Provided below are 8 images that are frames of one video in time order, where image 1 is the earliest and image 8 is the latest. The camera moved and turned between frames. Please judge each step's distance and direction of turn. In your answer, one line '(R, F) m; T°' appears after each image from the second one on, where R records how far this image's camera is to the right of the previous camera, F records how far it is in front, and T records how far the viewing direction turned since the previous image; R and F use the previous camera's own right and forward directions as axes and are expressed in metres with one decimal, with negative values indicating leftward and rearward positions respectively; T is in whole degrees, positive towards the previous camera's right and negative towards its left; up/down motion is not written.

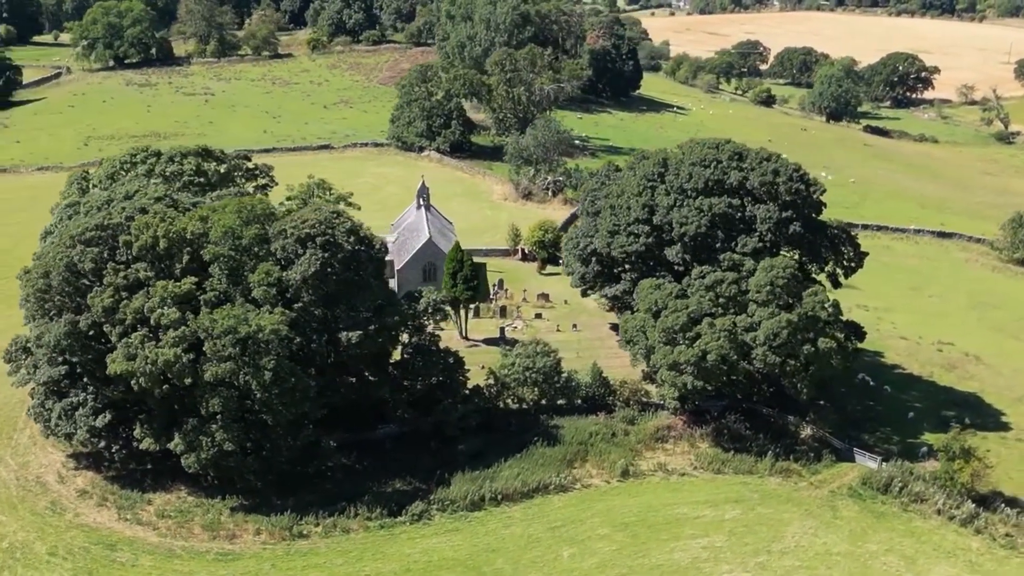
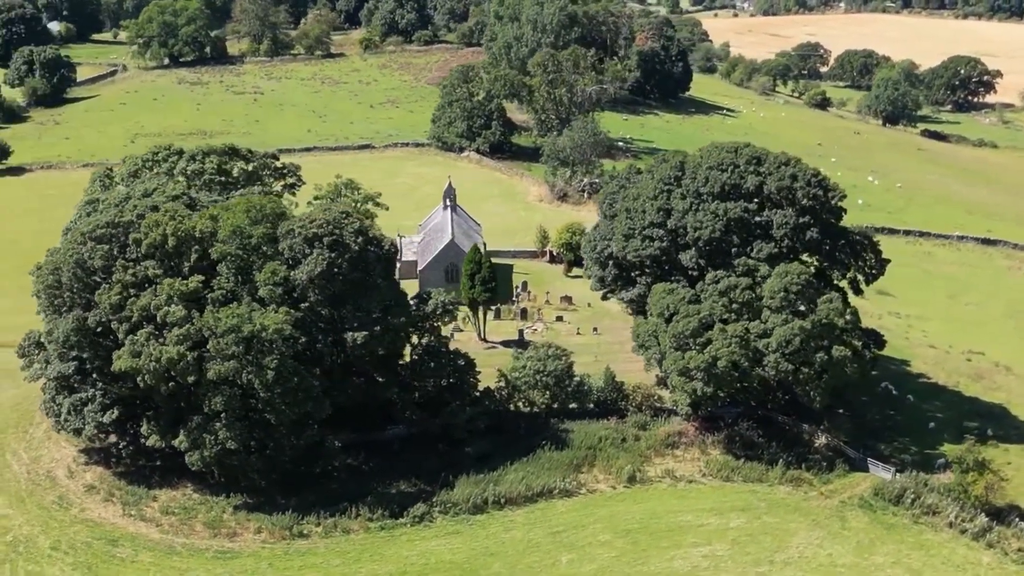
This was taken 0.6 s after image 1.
(+1.8, +0.2) m; -3°
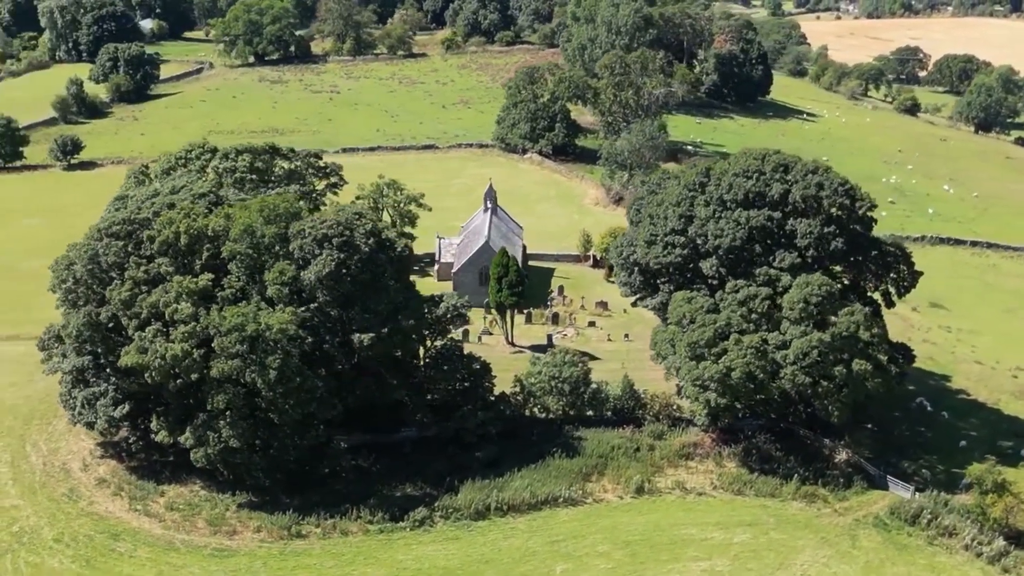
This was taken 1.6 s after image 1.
(+2.8, +0.4) m; -5°
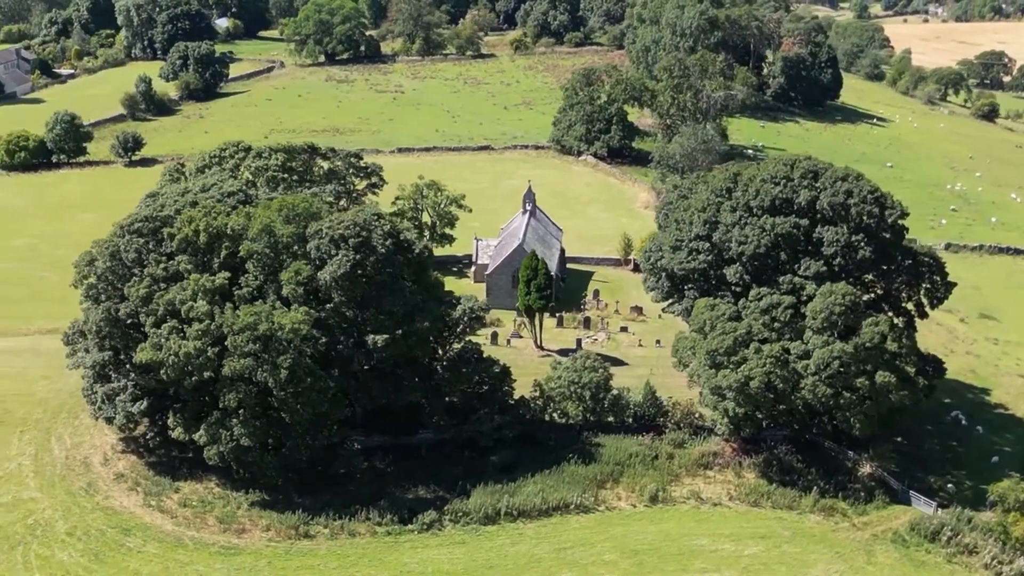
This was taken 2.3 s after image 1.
(+1.9, +0.1) m; -4°
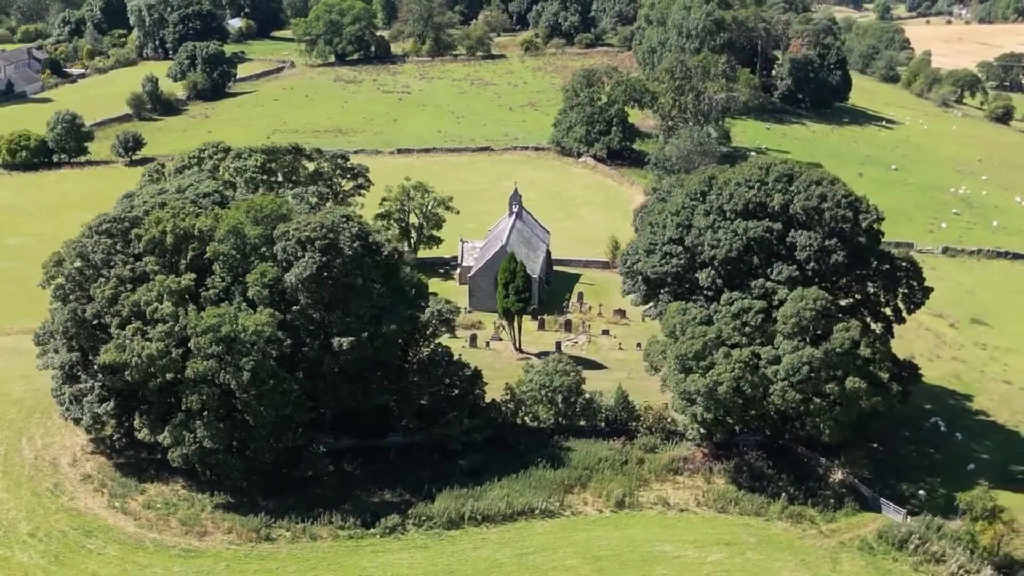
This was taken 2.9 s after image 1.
(+1.8, +0.3) m; -1°
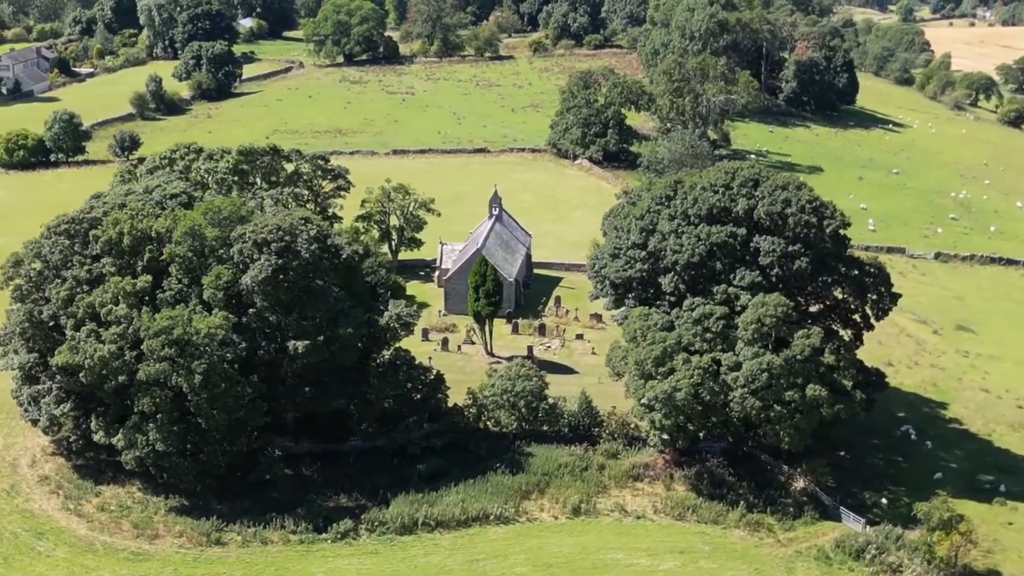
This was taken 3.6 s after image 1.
(+2.1, +0.3) m; 0°
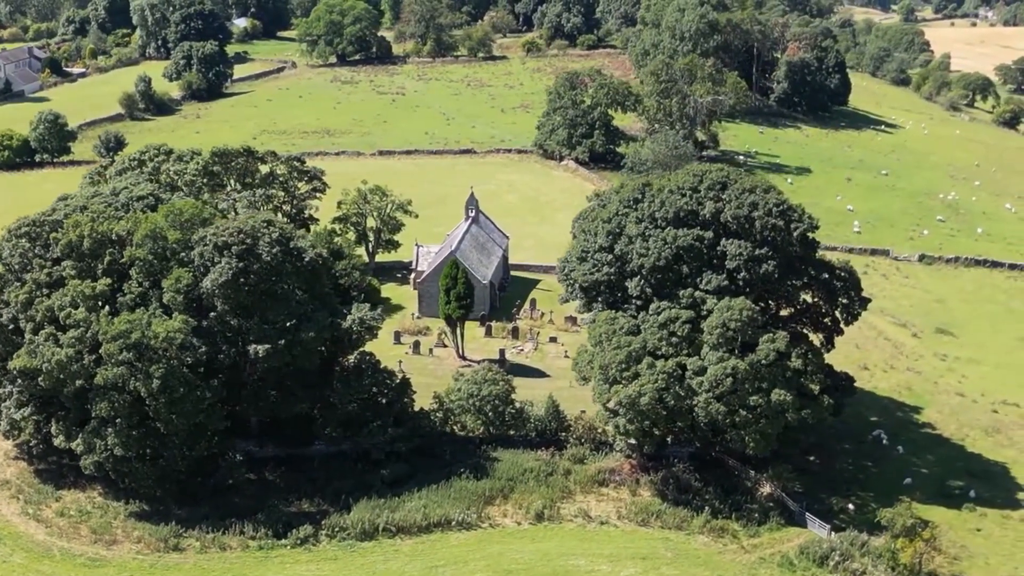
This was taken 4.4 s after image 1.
(+1.3, +0.3) m; 0°
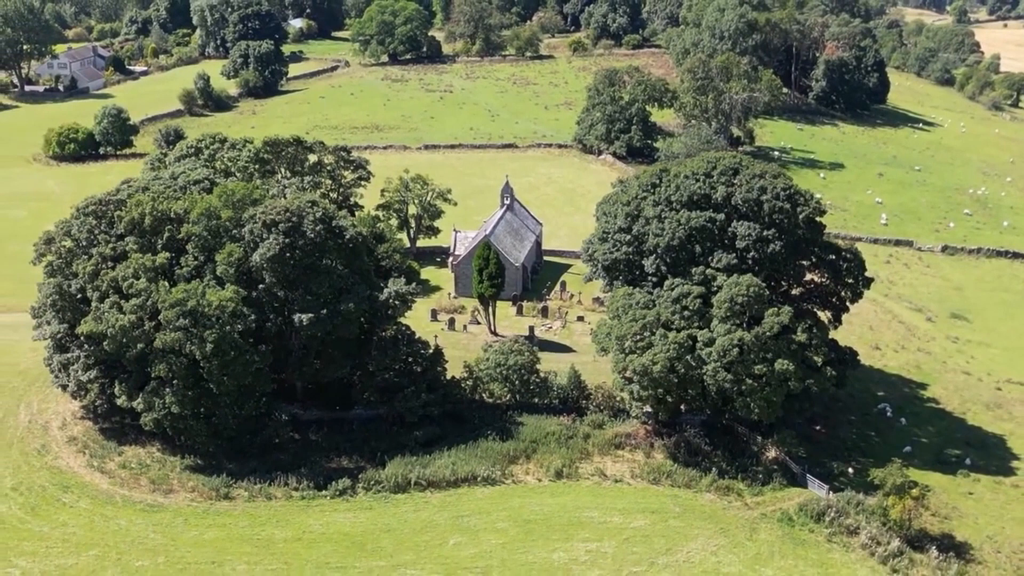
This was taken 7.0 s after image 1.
(+0.8, -3.0) m; -3°
